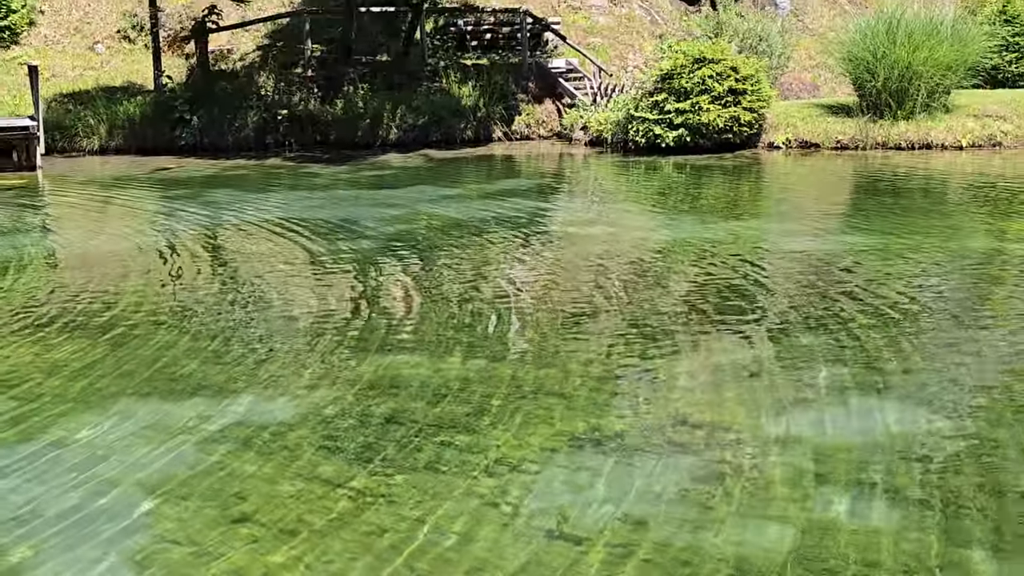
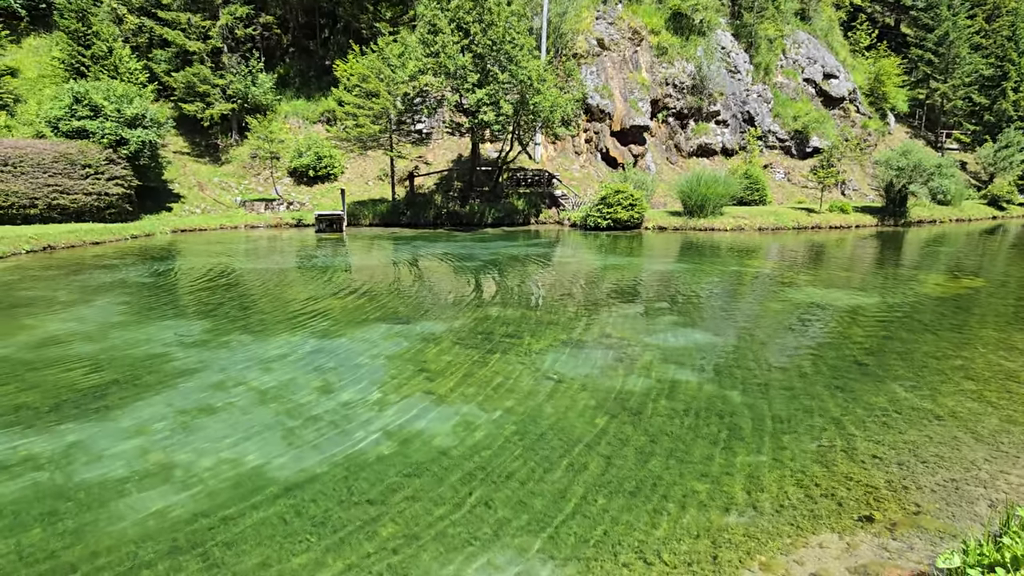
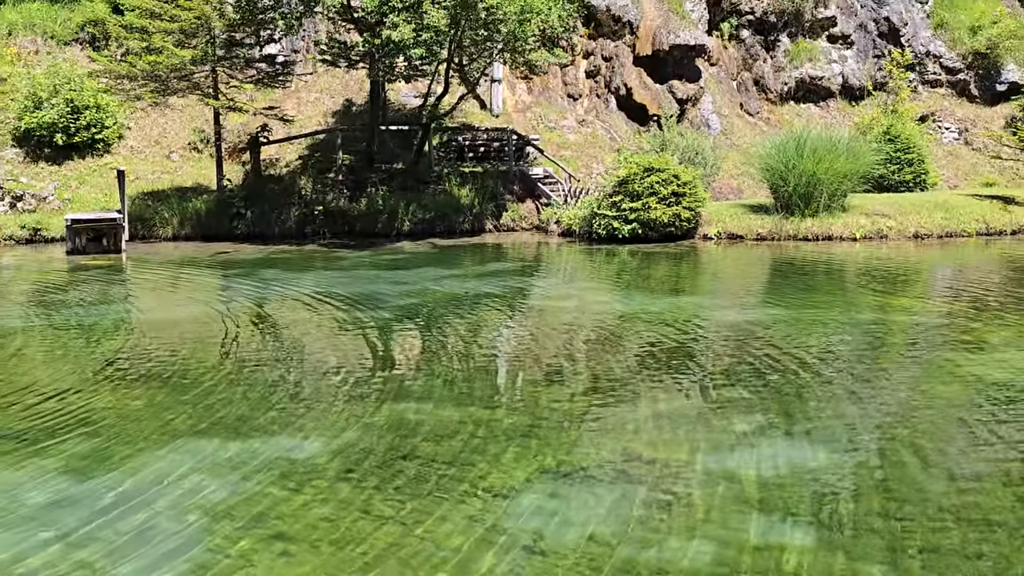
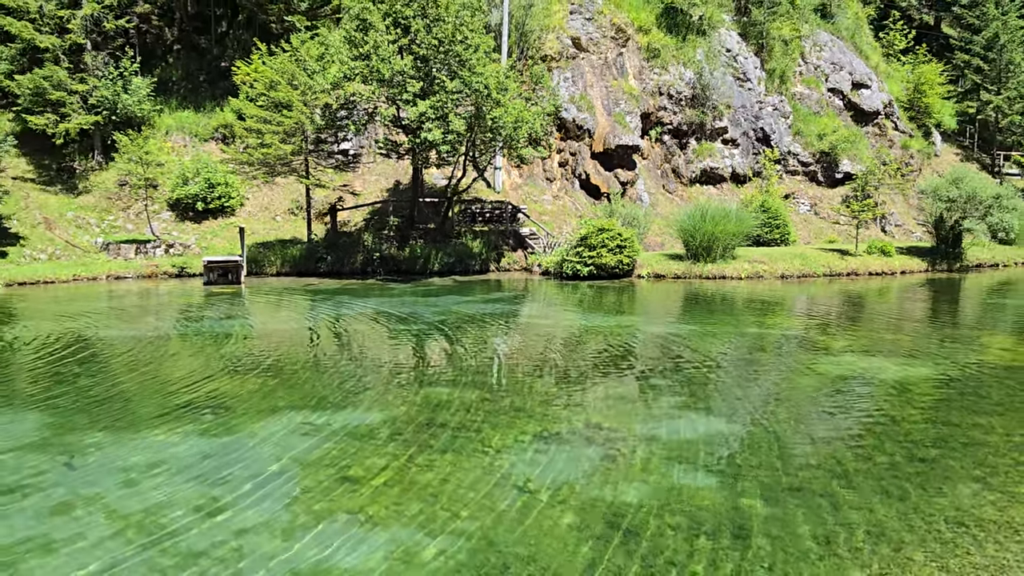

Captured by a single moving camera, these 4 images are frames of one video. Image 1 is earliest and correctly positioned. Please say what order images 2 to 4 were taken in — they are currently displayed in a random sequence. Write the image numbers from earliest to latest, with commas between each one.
3, 4, 2
